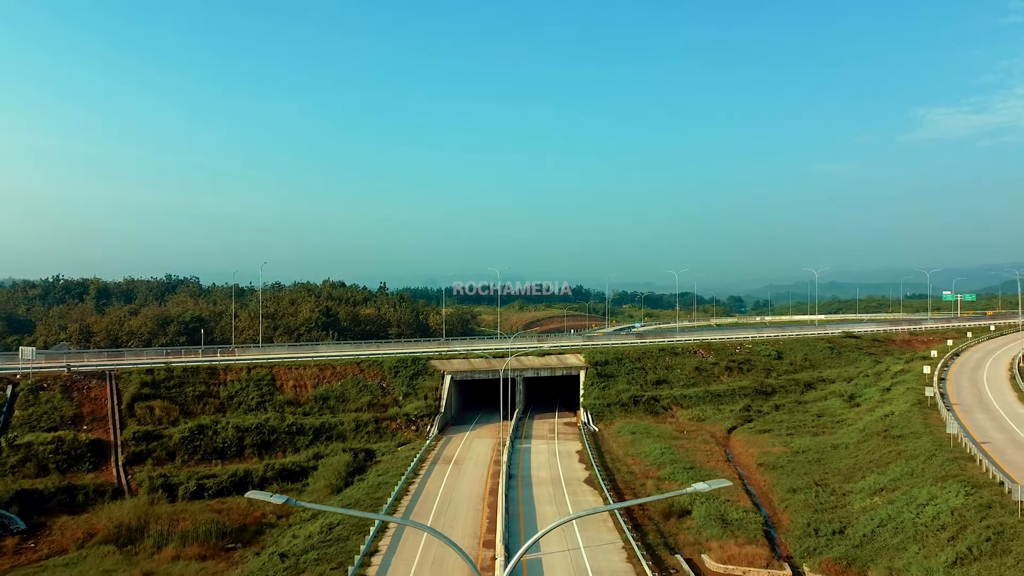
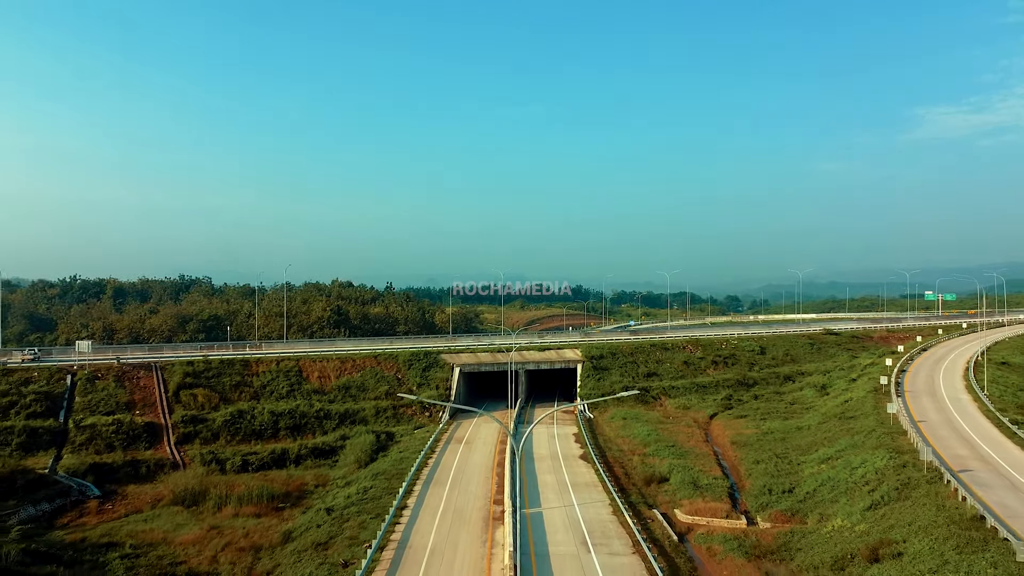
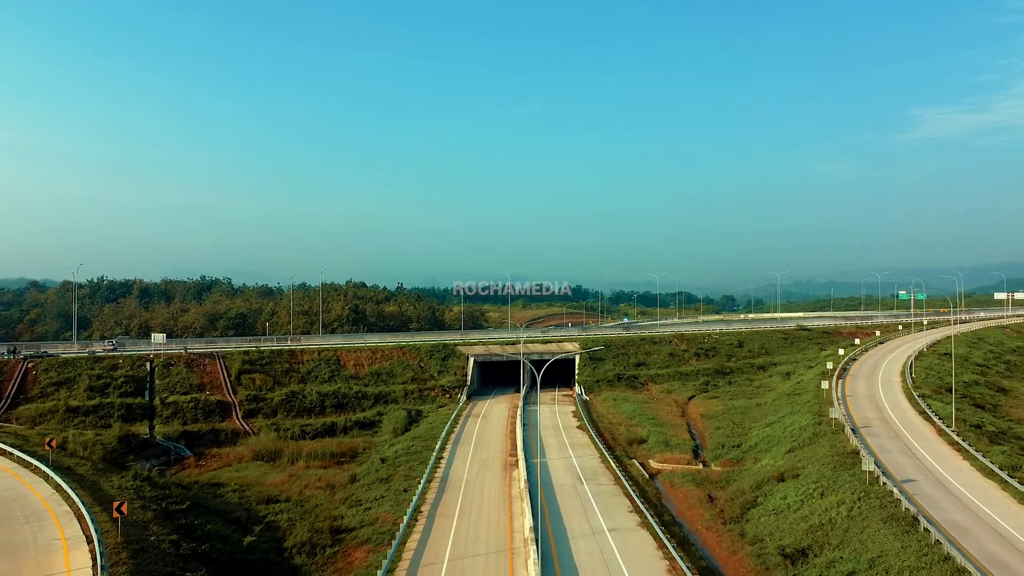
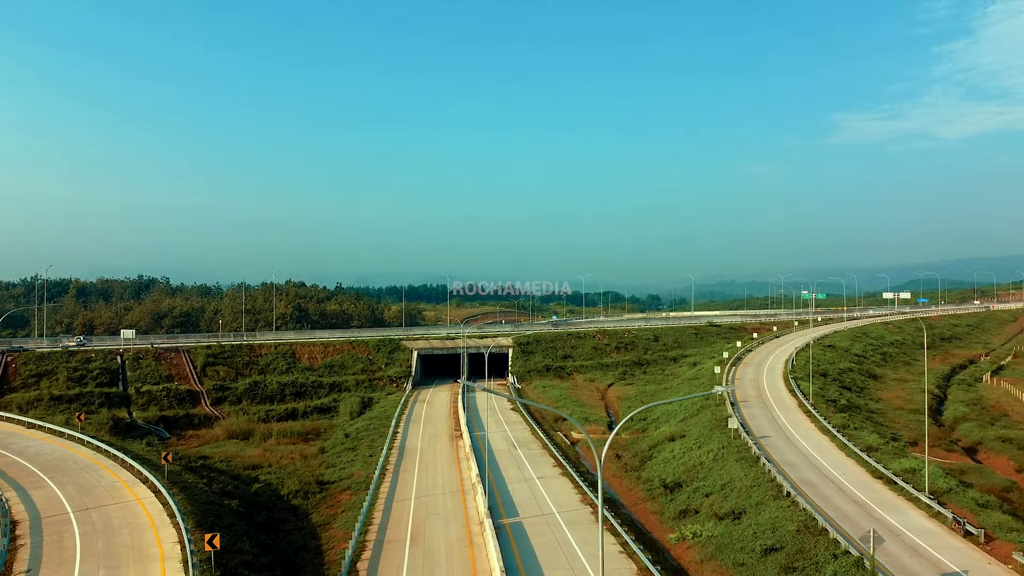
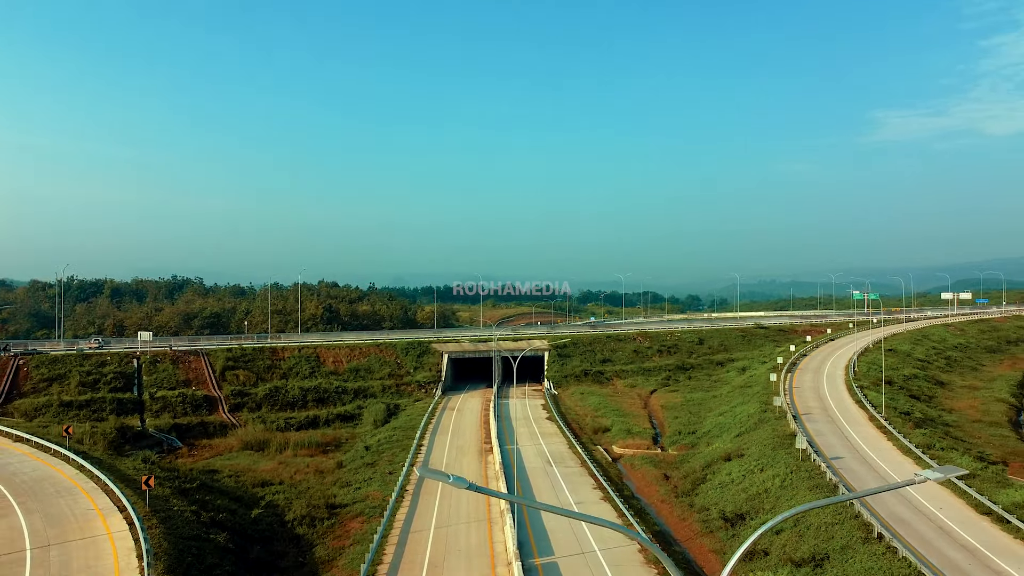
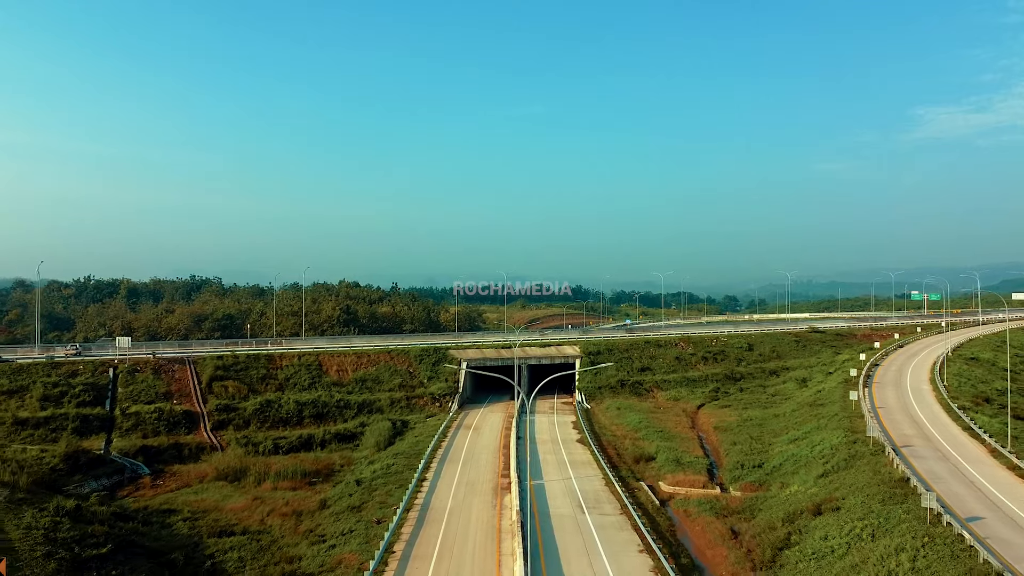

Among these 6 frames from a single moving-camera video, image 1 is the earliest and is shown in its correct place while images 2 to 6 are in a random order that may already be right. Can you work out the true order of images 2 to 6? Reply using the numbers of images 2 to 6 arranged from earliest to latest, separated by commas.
2, 6, 3, 5, 4
